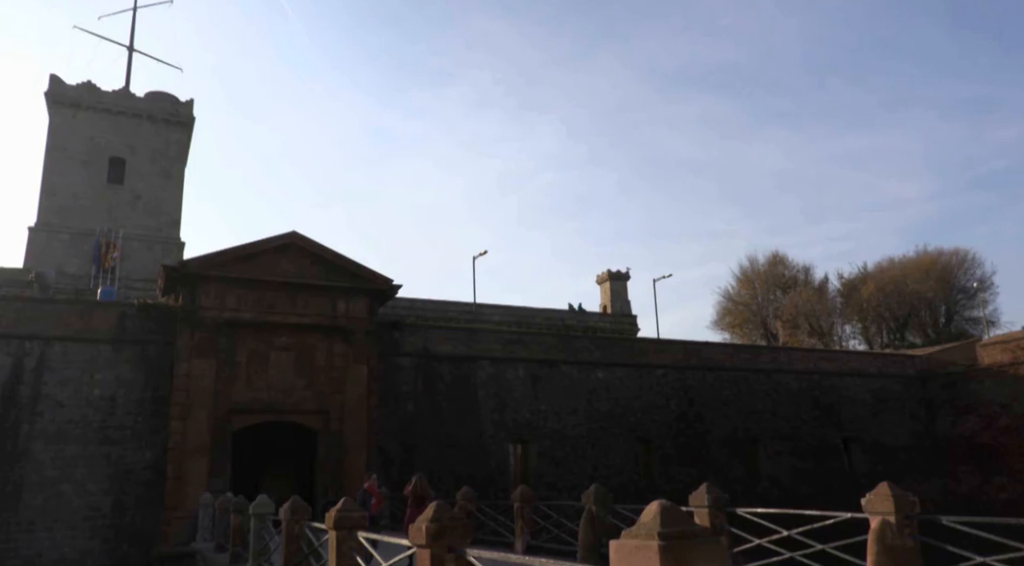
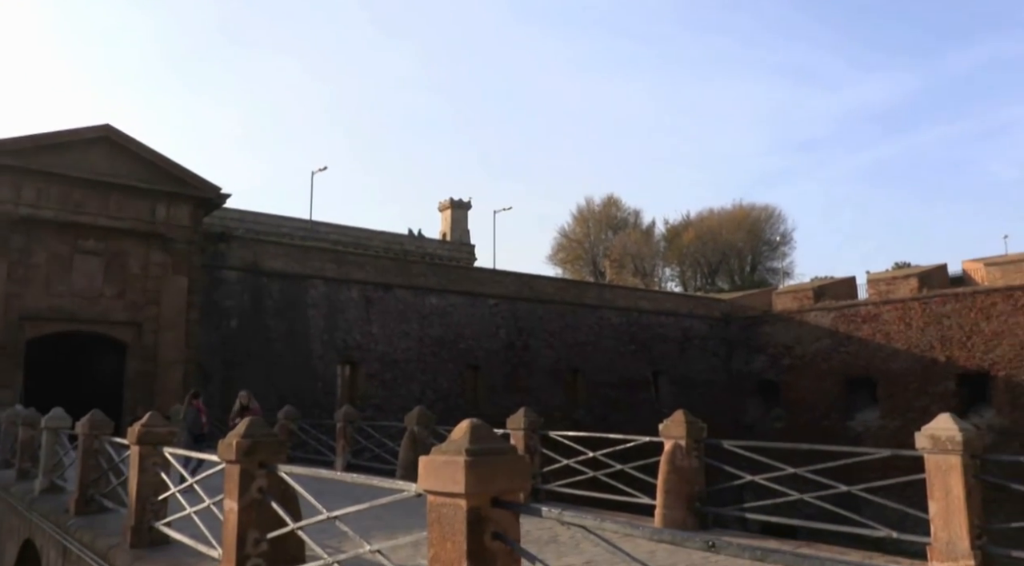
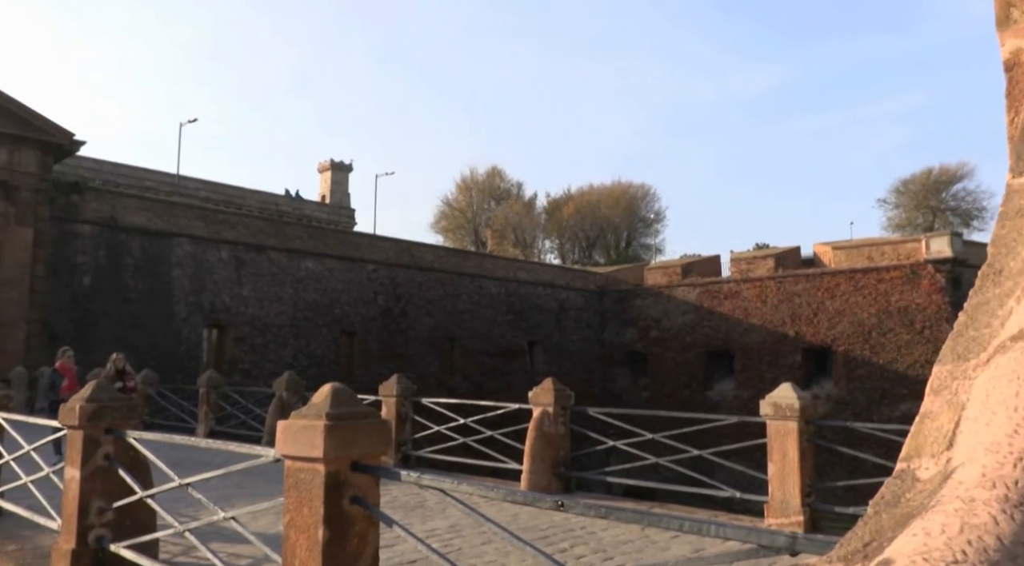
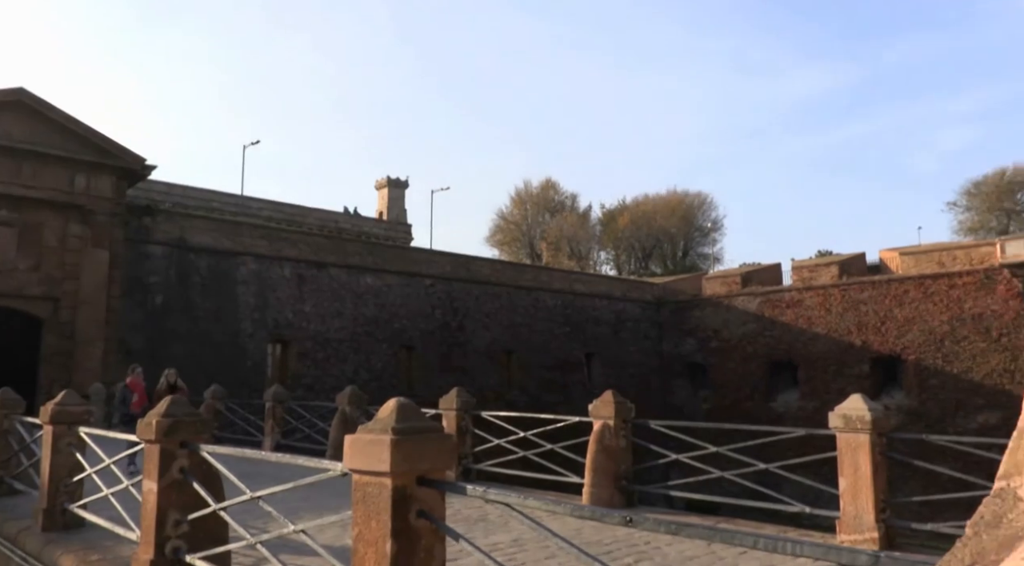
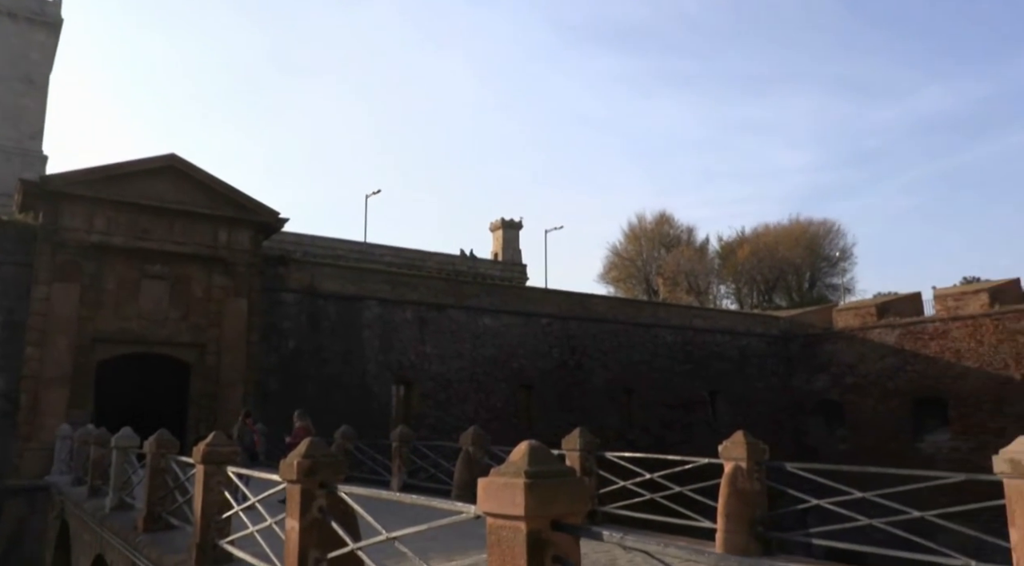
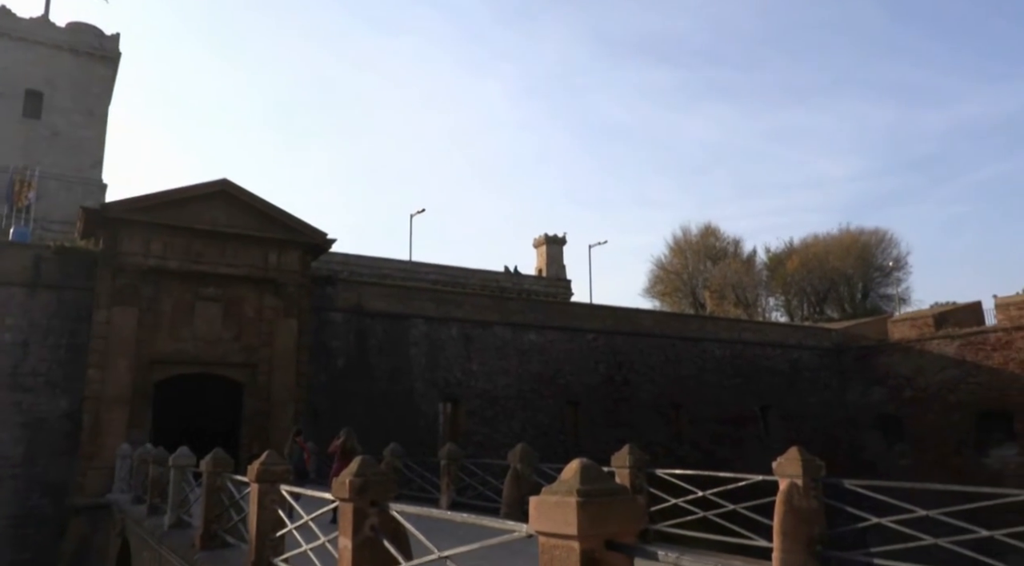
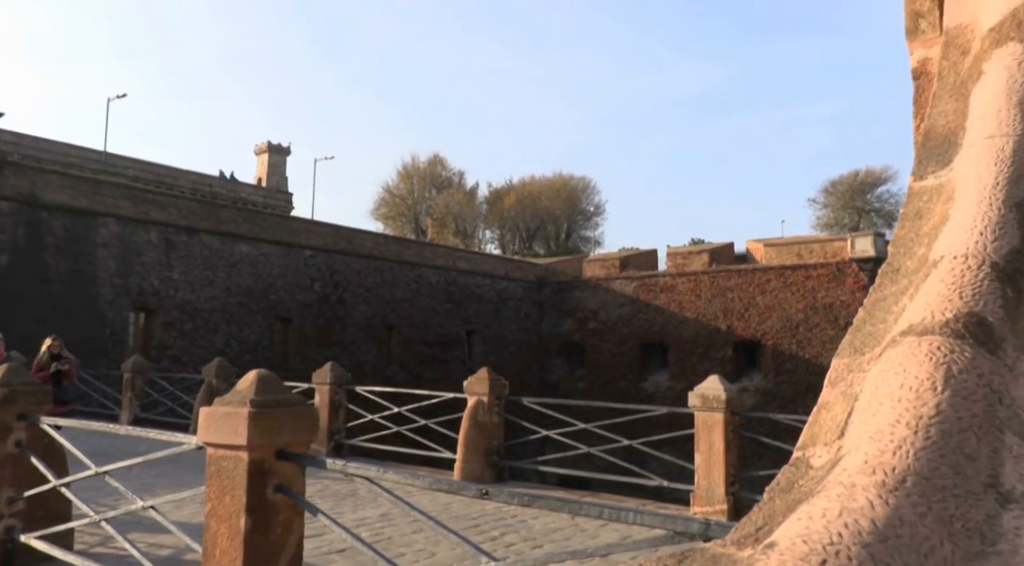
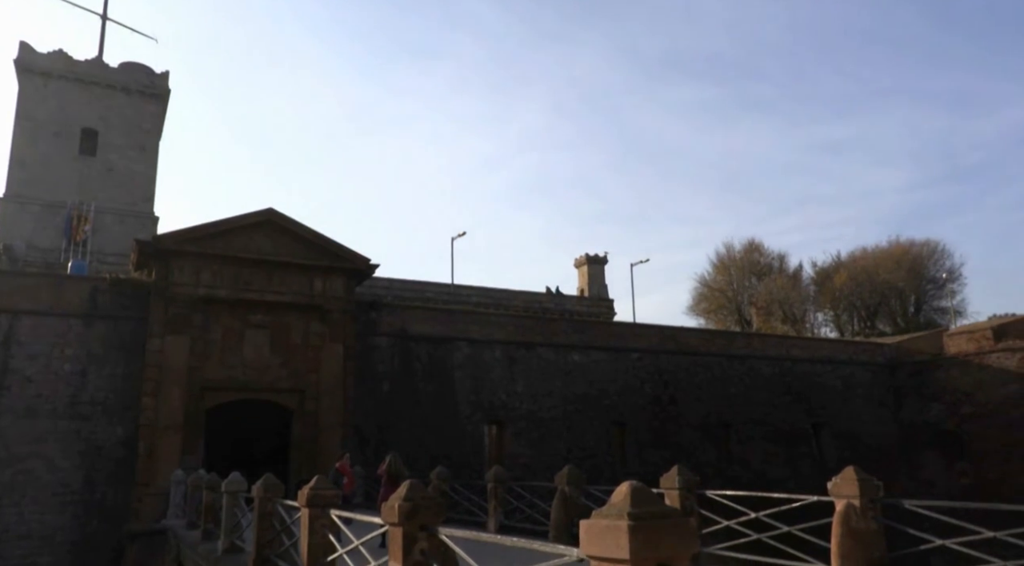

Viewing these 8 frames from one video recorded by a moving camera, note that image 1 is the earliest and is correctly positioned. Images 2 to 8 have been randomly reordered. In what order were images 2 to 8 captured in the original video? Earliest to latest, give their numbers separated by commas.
8, 6, 5, 2, 4, 3, 7
